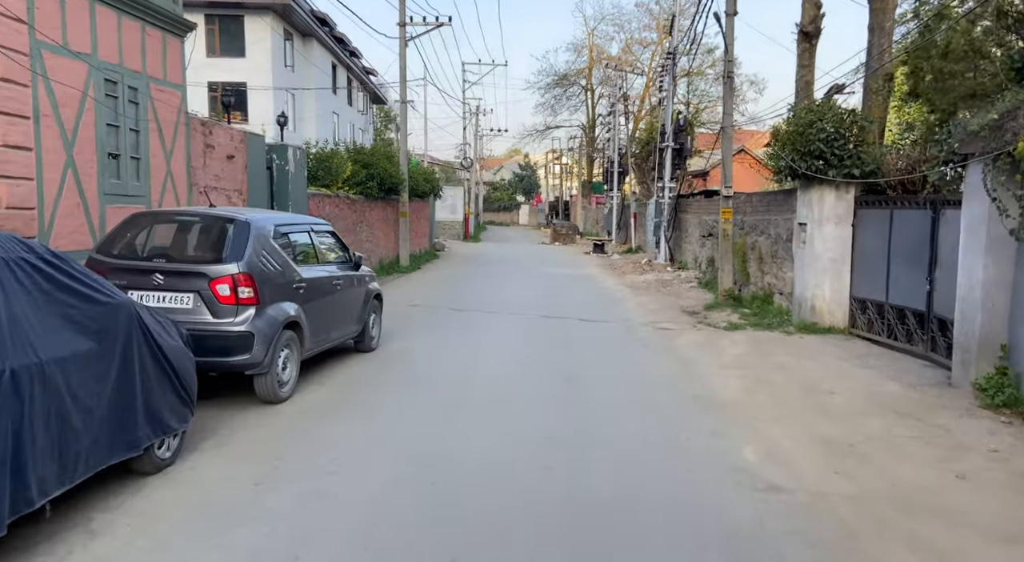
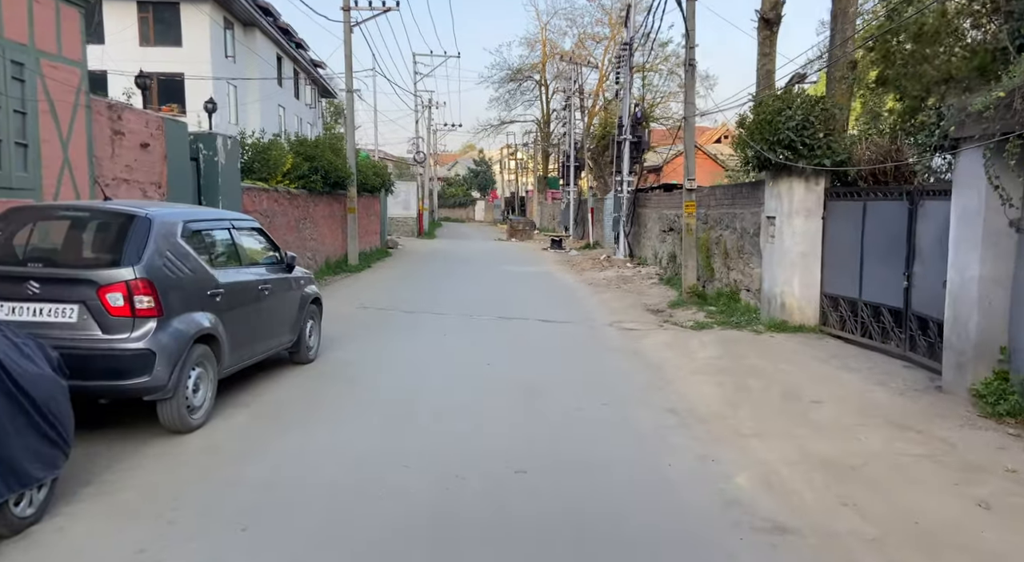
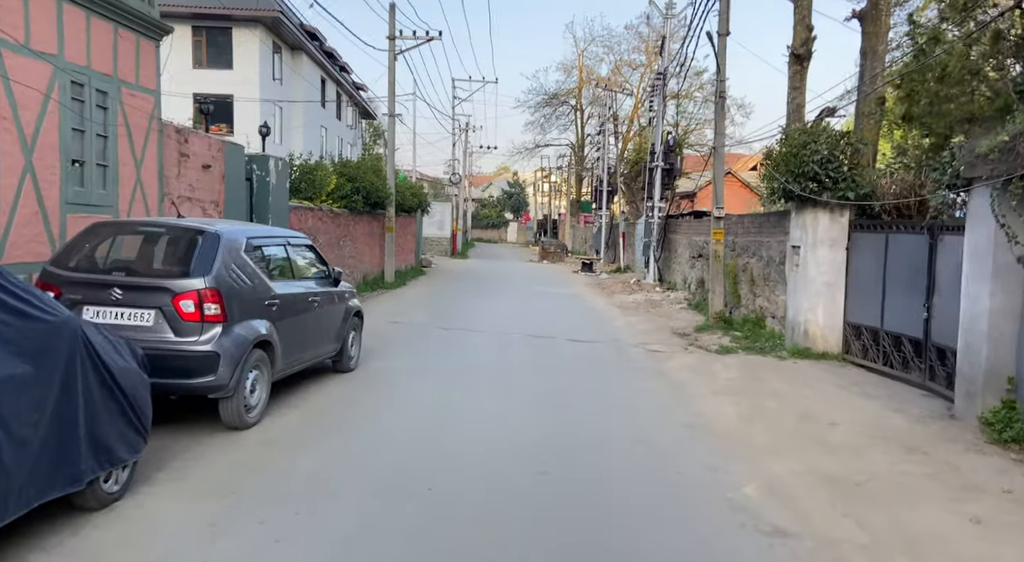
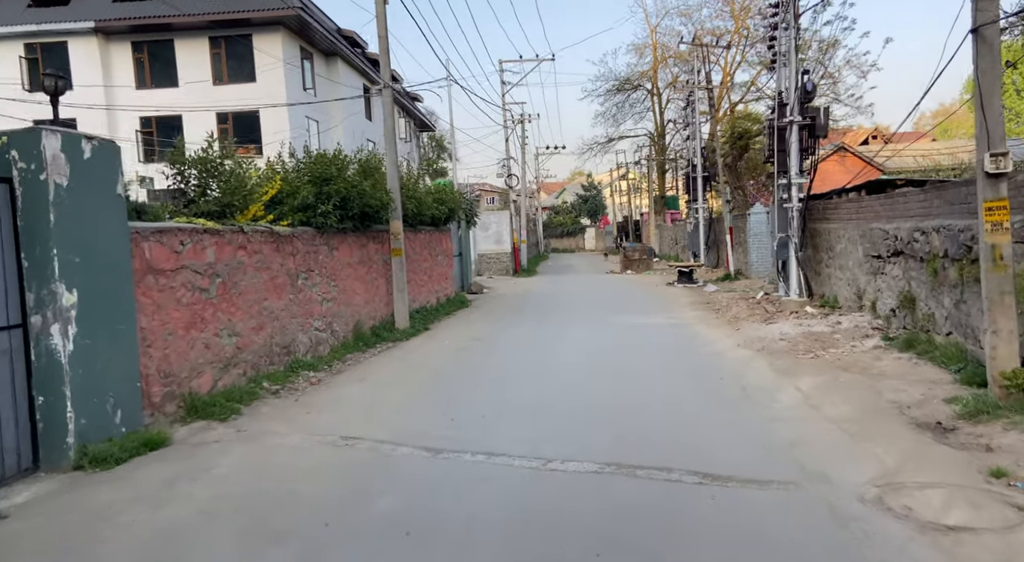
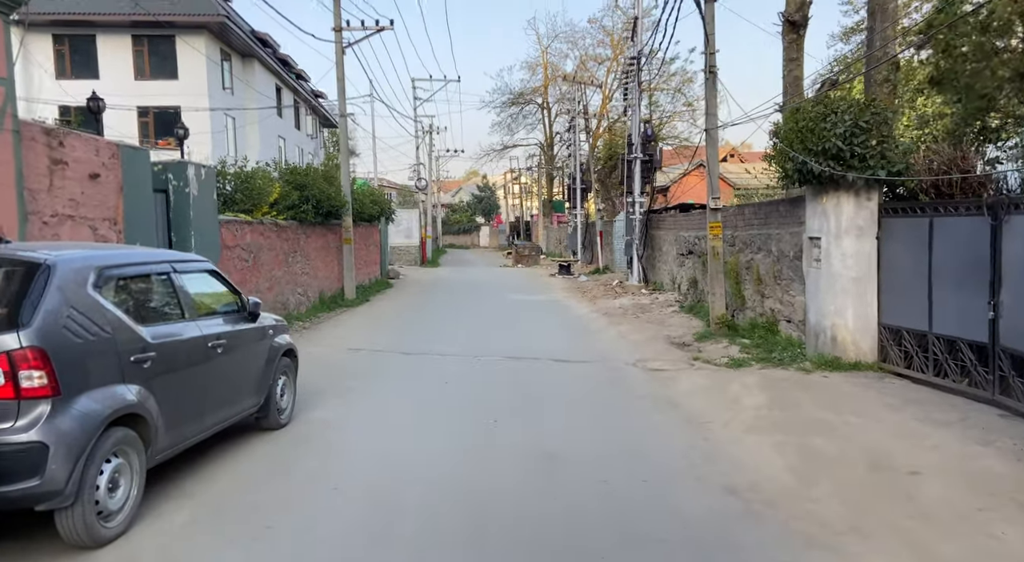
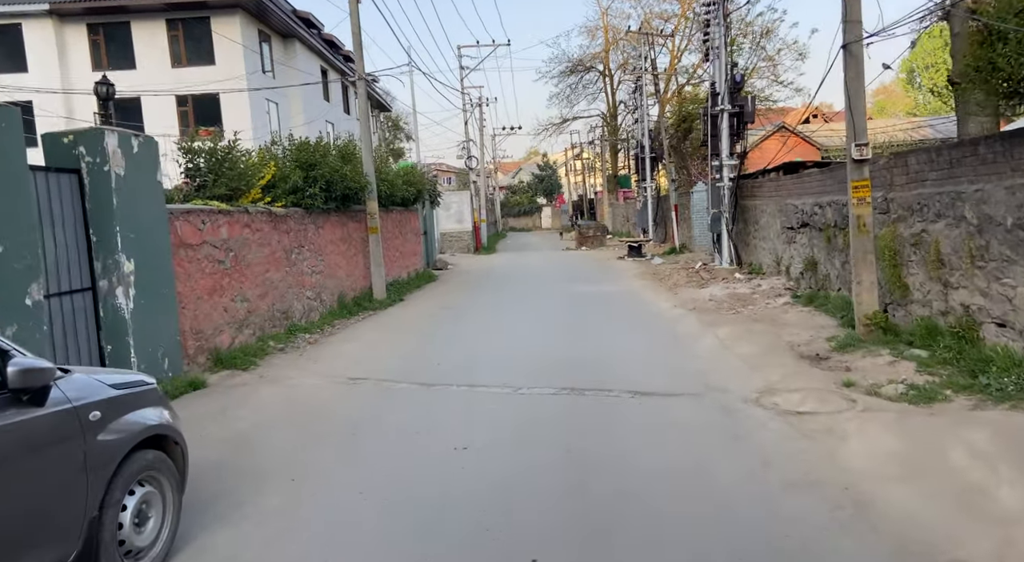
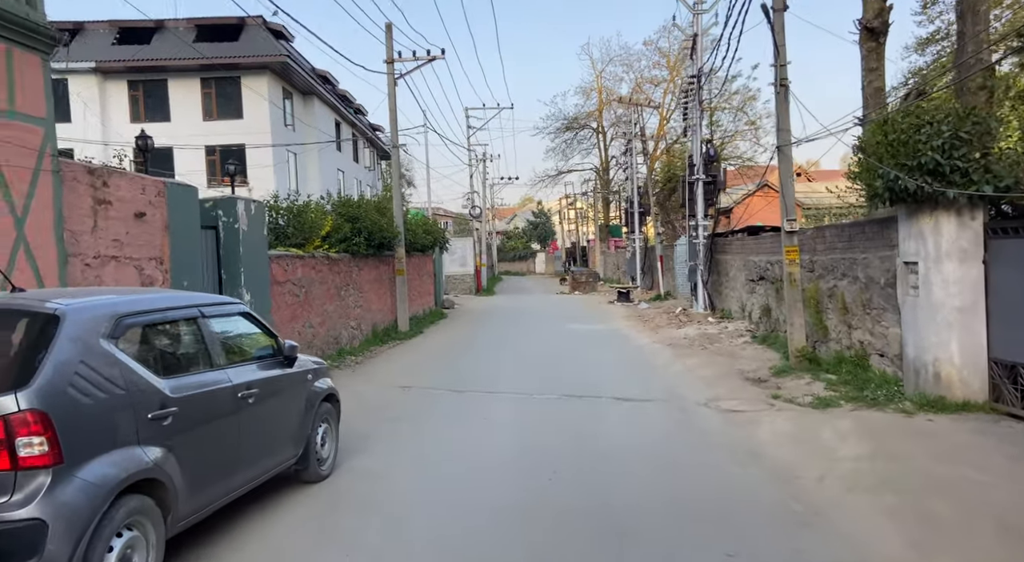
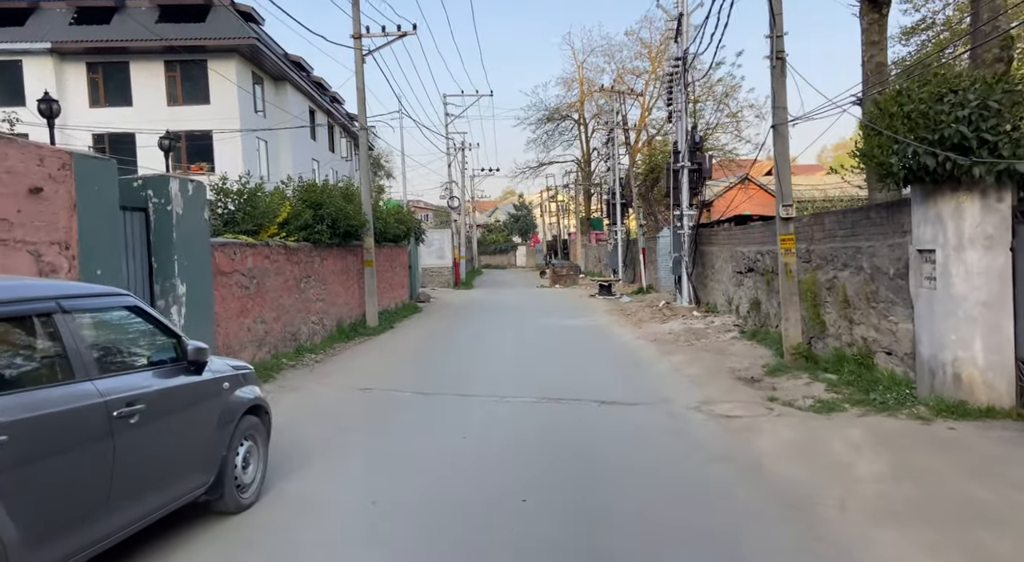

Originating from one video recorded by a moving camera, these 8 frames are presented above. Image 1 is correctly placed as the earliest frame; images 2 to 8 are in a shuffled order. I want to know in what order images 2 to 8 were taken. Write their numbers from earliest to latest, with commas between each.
3, 2, 5, 7, 8, 6, 4
